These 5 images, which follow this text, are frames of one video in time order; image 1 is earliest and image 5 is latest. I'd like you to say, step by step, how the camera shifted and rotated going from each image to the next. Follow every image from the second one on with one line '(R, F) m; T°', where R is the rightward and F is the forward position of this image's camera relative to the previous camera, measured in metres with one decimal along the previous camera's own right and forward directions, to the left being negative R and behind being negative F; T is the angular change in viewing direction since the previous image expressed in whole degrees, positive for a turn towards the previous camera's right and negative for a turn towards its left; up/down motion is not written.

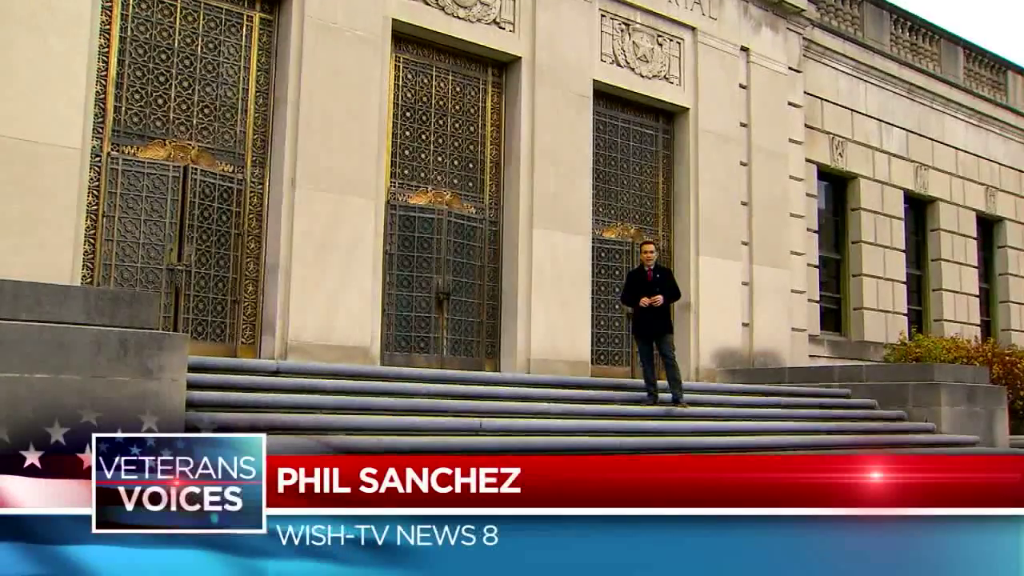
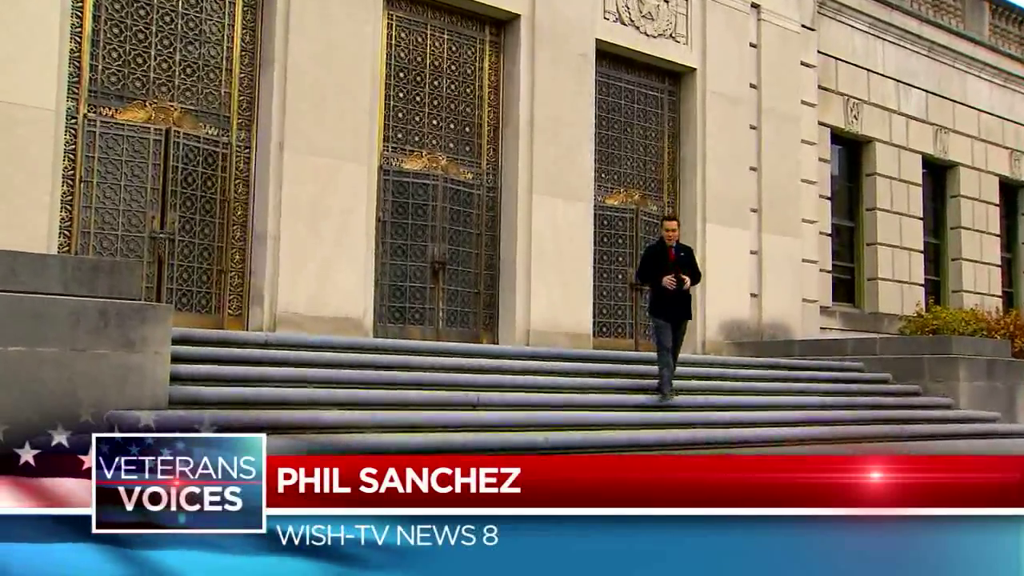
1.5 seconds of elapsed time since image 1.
(0.0, +0.5) m; 0°
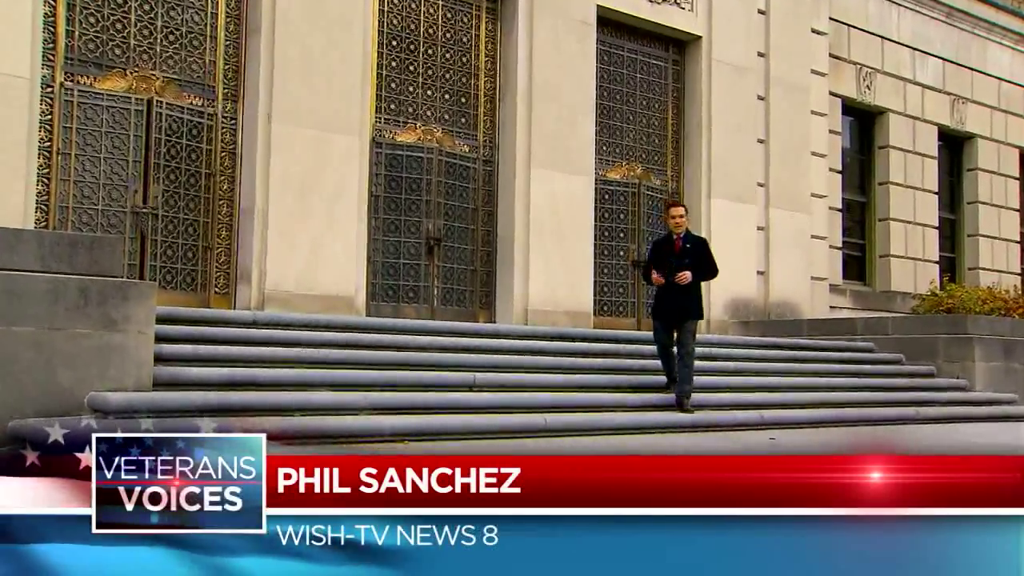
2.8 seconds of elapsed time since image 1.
(0.0, +0.4) m; 0°
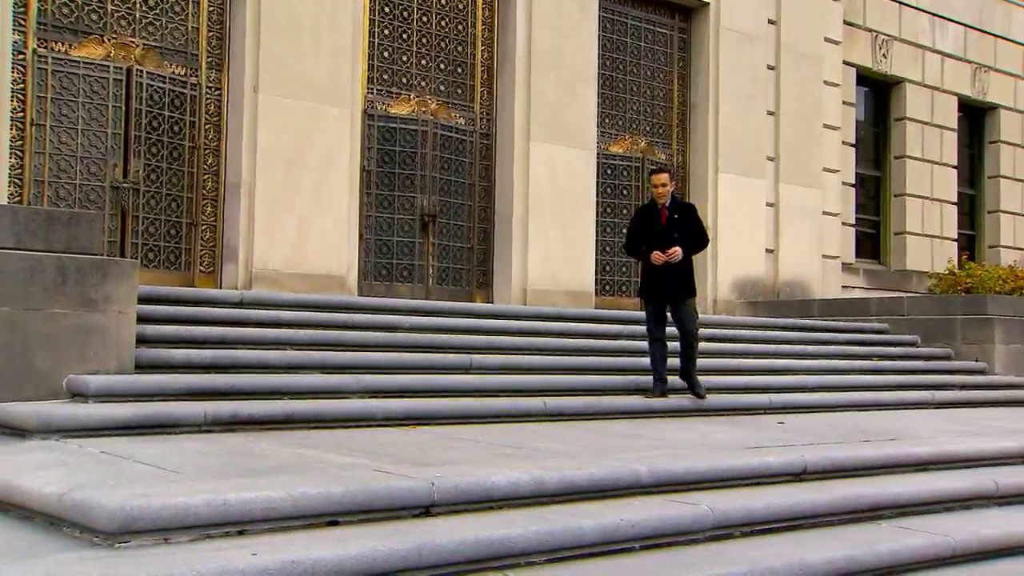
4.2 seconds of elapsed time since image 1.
(0.0, +0.5) m; 0°
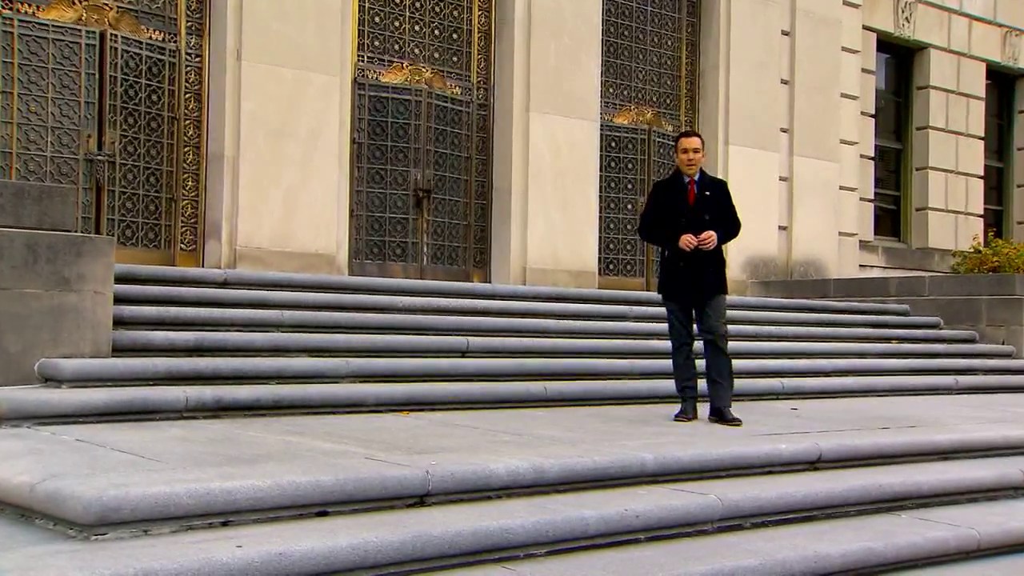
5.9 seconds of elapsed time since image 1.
(0.0, +0.6) m; 0°
